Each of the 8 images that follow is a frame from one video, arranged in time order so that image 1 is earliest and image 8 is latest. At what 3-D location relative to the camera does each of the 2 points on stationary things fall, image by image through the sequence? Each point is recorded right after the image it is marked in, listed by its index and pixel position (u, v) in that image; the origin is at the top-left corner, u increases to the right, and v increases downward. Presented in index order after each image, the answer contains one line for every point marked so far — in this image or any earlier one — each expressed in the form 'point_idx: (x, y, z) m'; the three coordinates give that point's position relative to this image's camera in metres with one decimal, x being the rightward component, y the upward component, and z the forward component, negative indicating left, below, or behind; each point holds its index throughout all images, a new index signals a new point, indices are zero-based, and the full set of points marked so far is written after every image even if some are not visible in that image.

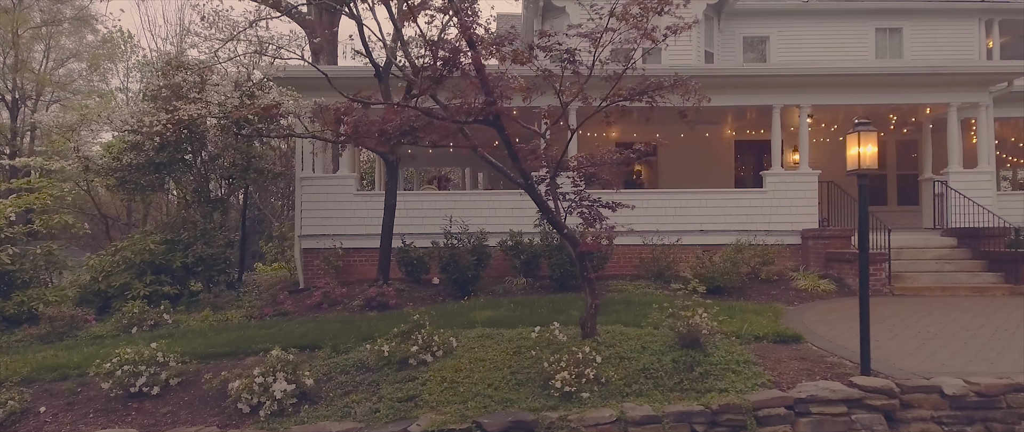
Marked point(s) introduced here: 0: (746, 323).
0: (+3.9, -1.8, +6.6) m
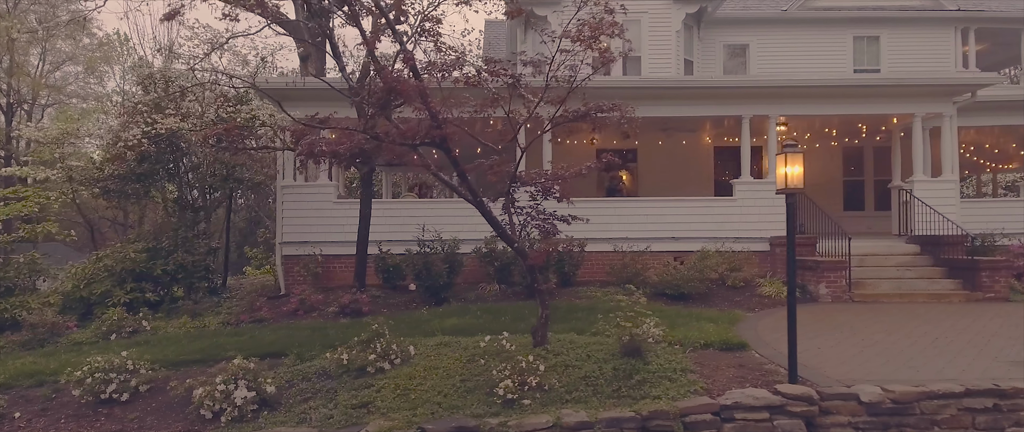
0: (+3.2, -2.0, +6.9) m
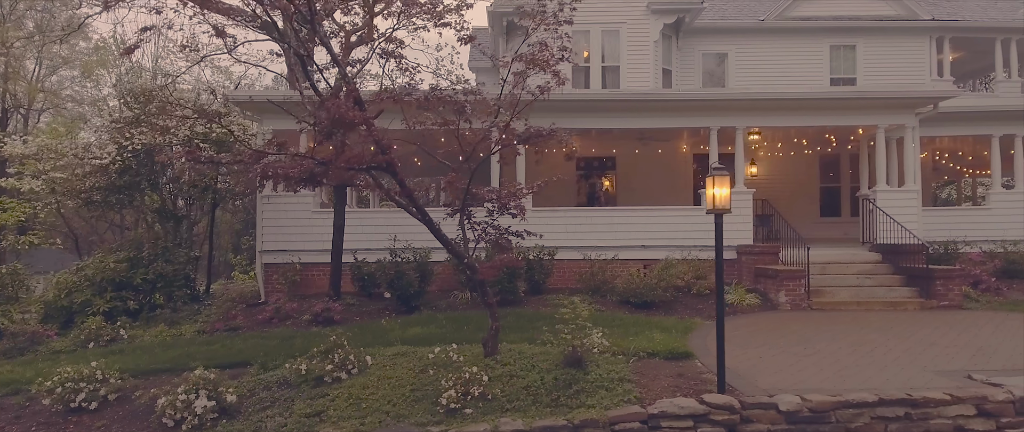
0: (+2.4, -2.3, +7.2) m
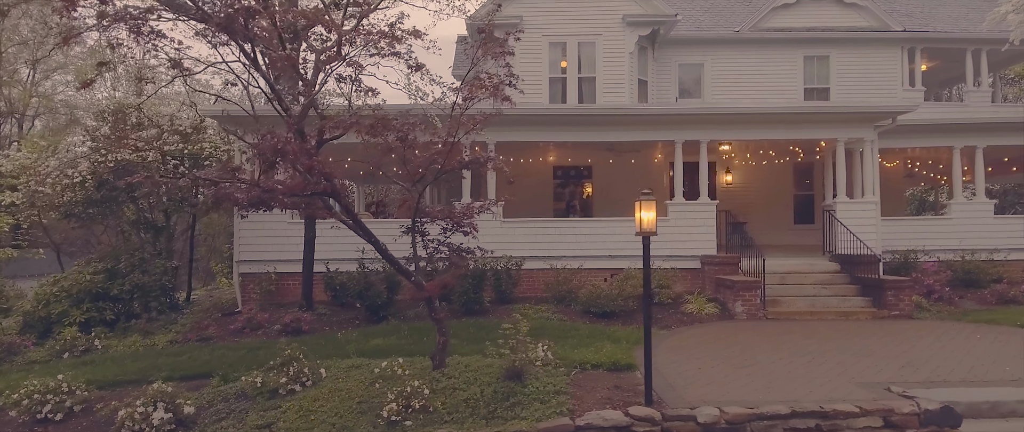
0: (+1.5, -2.6, +7.6) m
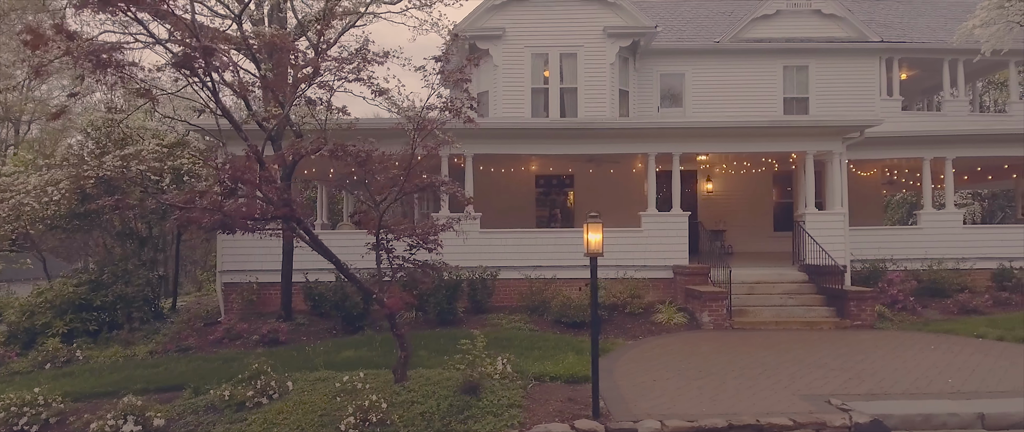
0: (+0.8, -2.9, +7.9) m
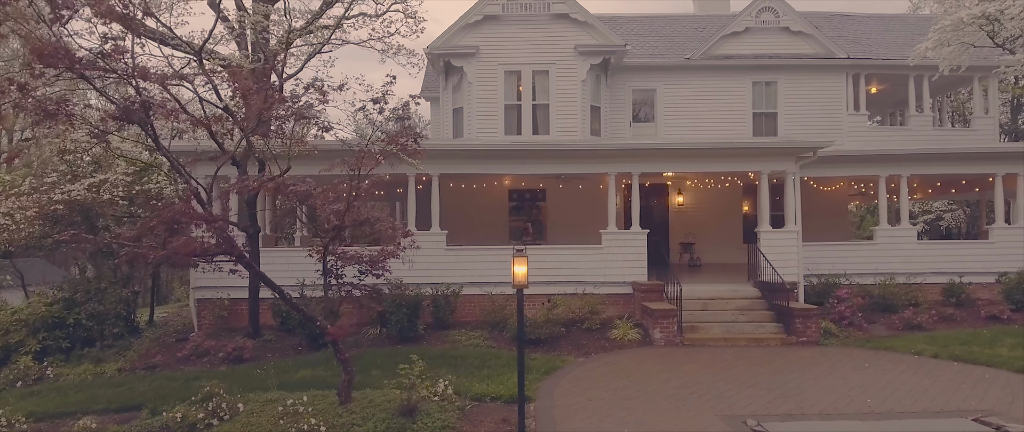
0: (-0.4, -3.5, +8.3) m
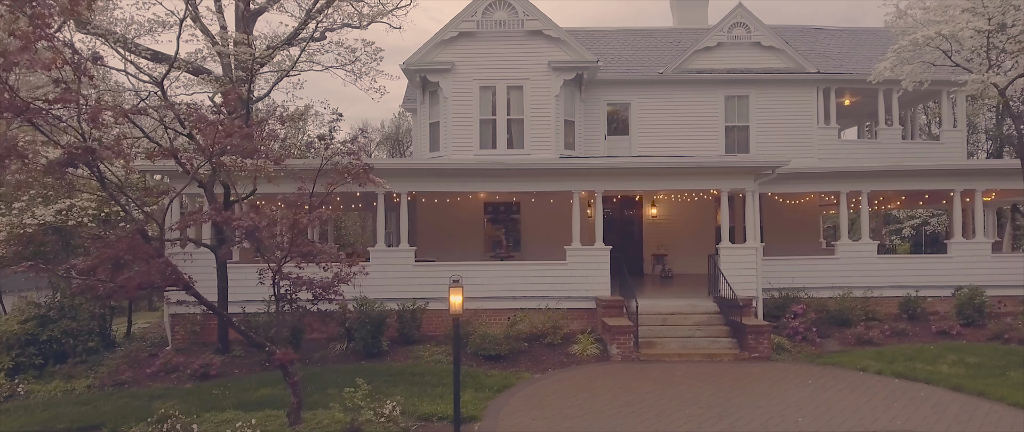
0: (-1.5, -4.1, +8.6) m
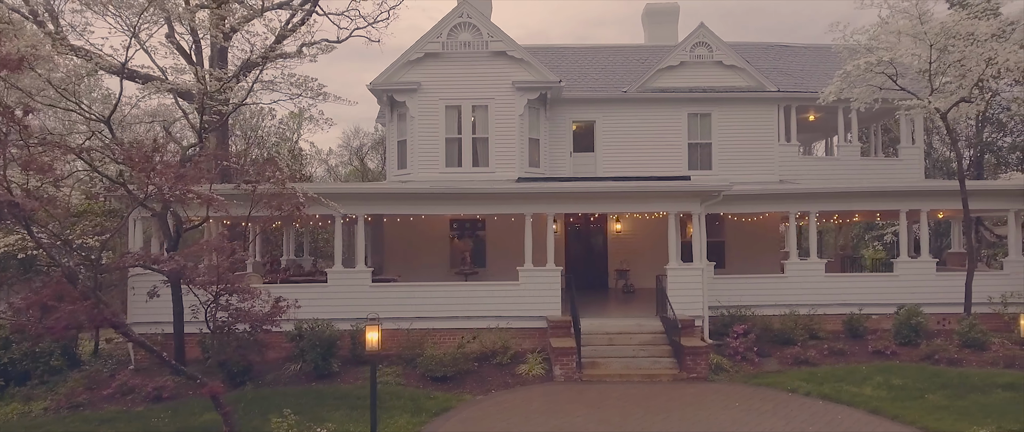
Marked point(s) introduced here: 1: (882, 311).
0: (-3.1, -4.8, +9.0) m
1: (+13.8, -3.6, +14.8) m
